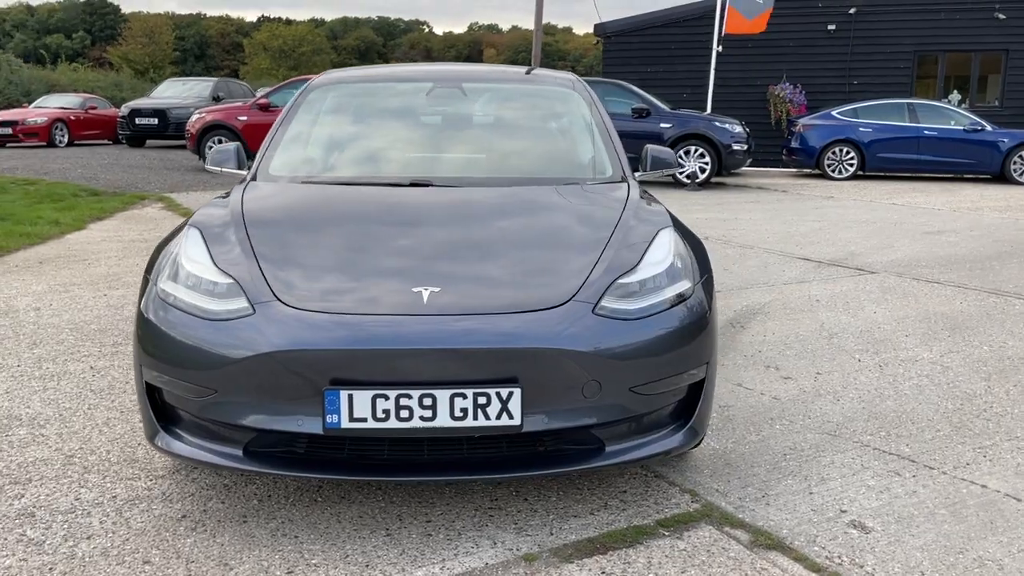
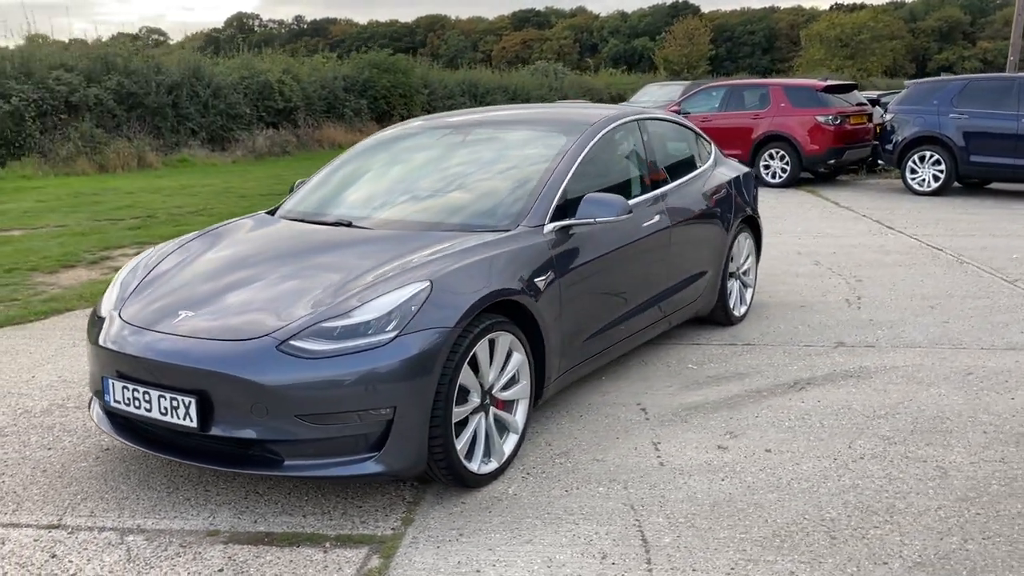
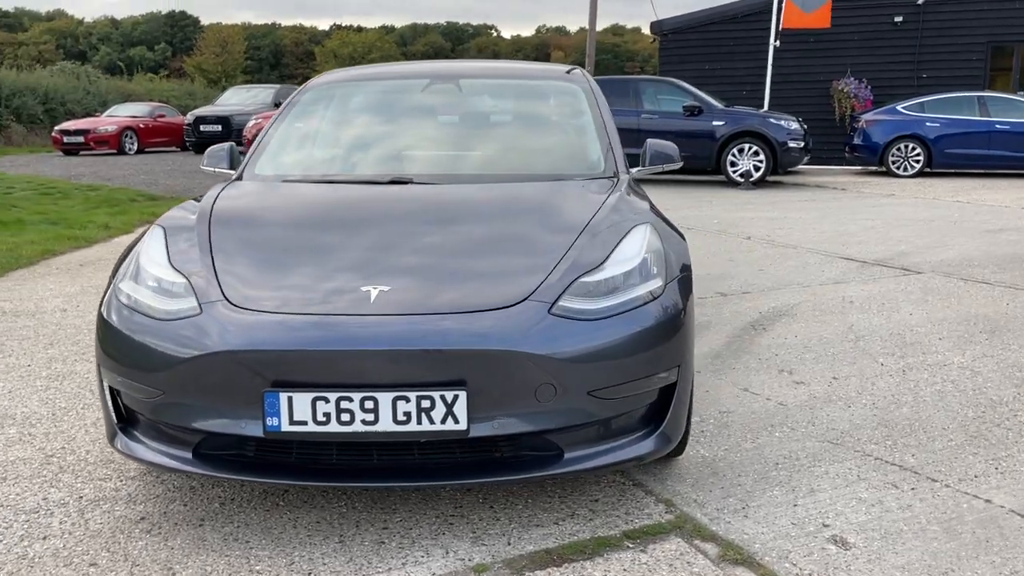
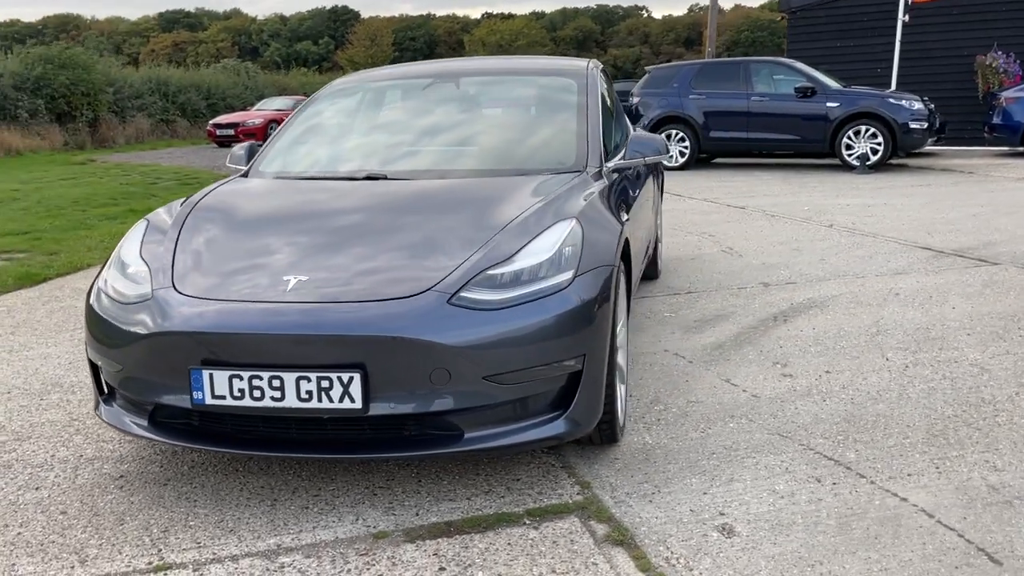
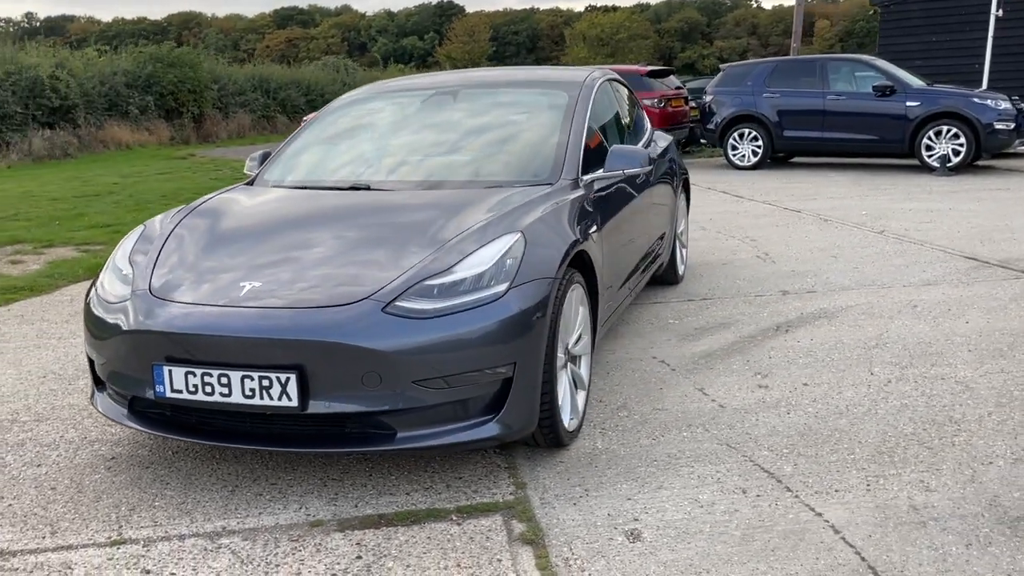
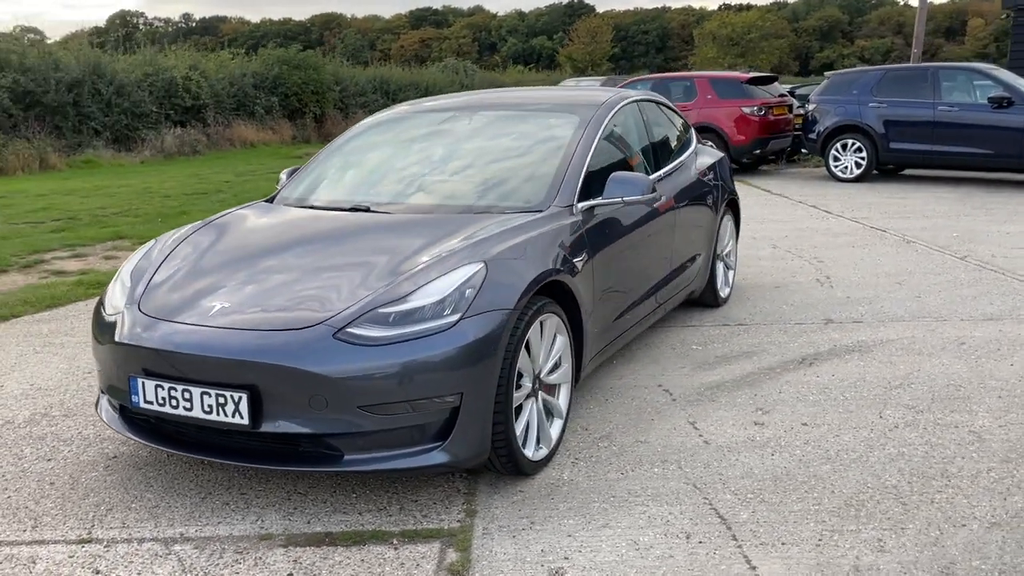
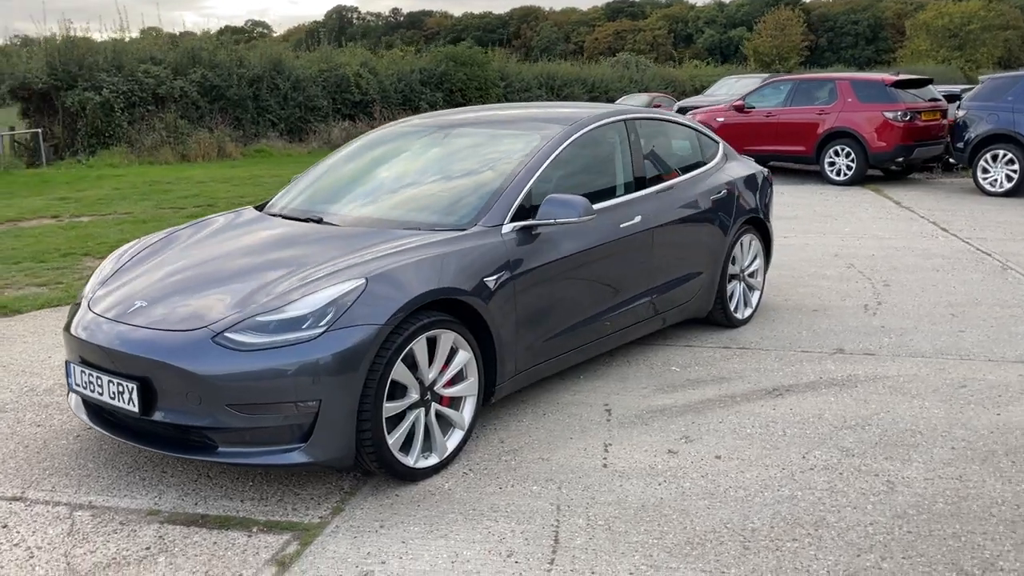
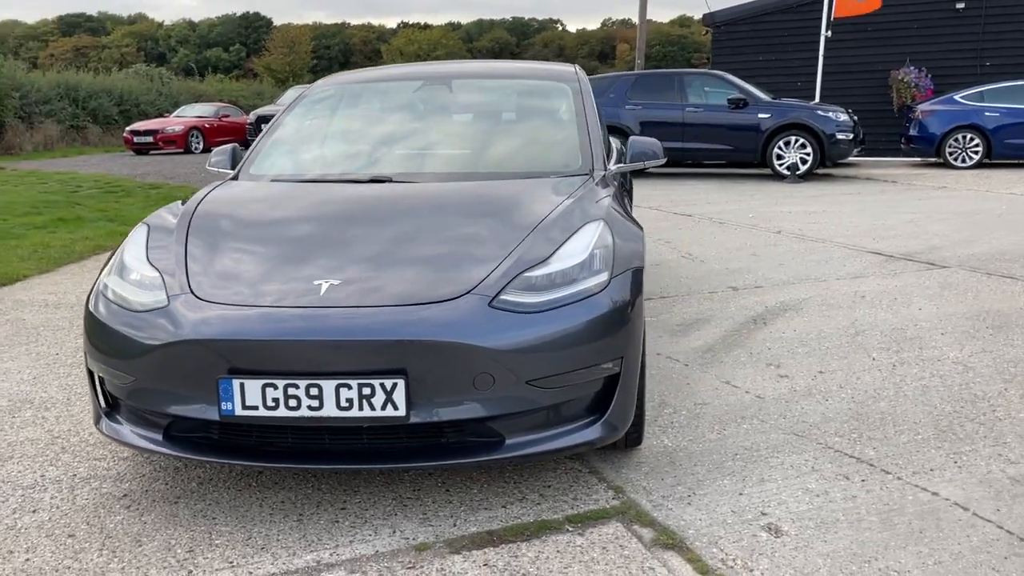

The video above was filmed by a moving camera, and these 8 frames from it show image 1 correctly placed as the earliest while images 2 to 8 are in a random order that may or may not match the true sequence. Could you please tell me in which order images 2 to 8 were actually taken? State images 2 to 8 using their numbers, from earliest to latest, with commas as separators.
3, 8, 4, 5, 6, 2, 7
